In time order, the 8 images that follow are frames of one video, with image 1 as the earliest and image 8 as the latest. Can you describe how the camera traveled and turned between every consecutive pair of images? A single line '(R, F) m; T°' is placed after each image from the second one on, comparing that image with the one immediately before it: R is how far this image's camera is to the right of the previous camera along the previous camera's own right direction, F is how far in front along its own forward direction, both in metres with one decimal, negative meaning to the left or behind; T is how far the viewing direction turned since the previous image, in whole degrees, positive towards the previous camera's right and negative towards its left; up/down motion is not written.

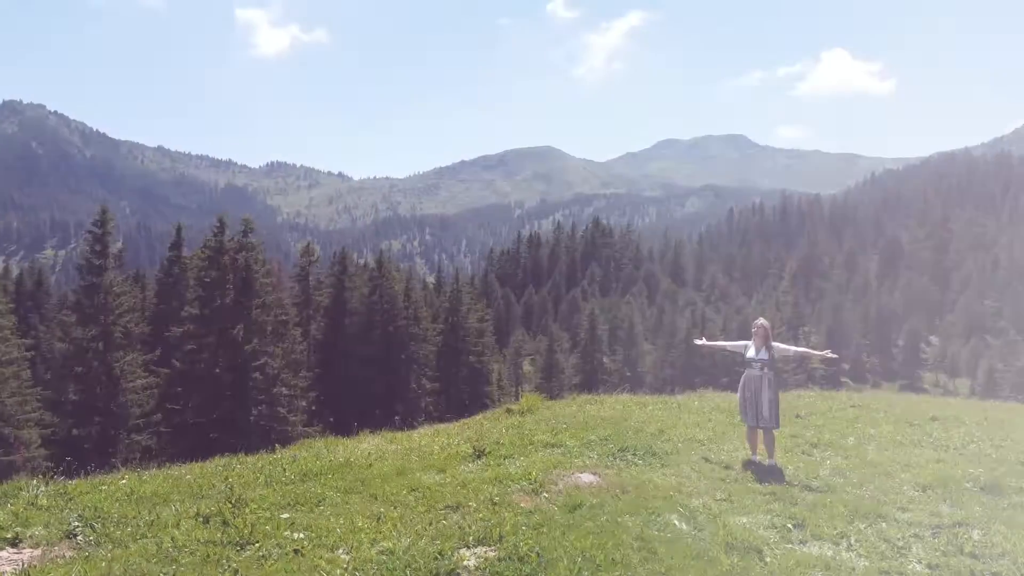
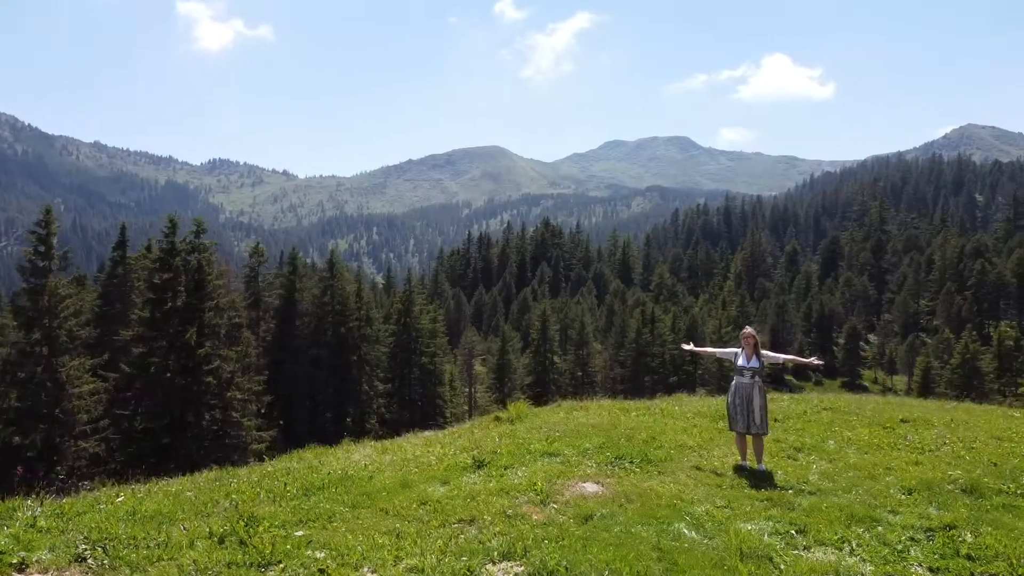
(-0.7, 0.0) m; +4°
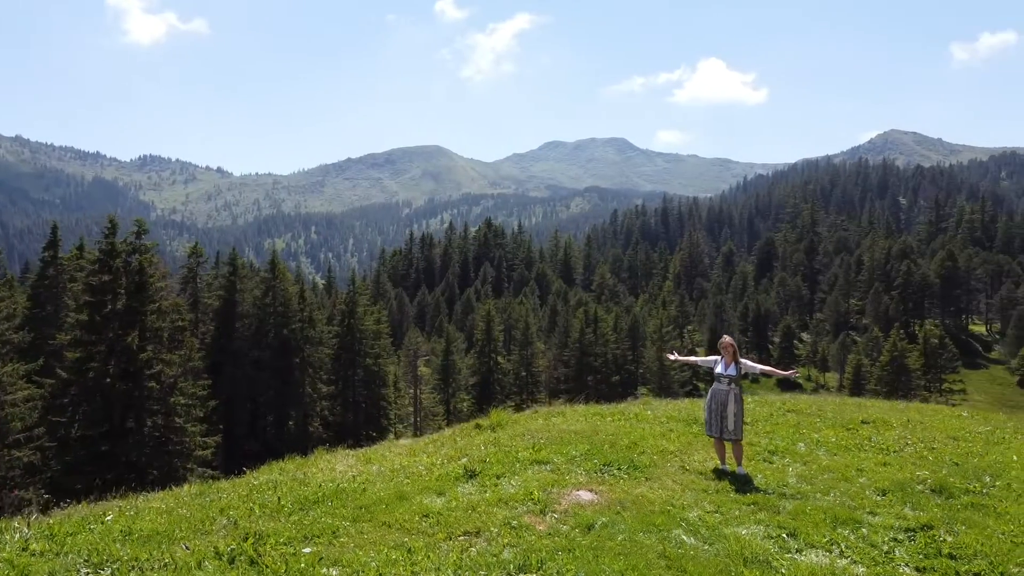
(-0.6, 0.0) m; +4°
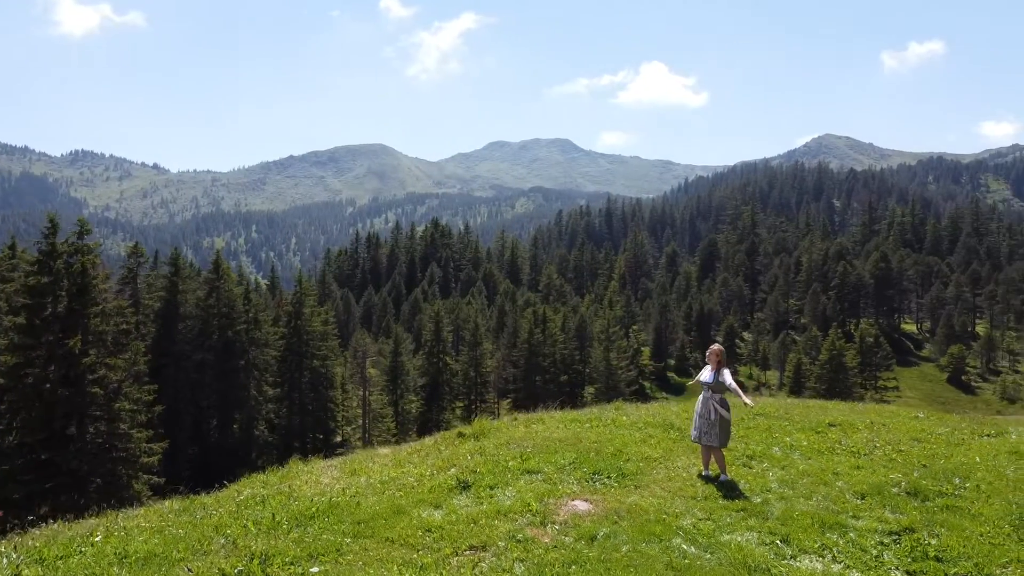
(-0.6, 0.0) m; +4°
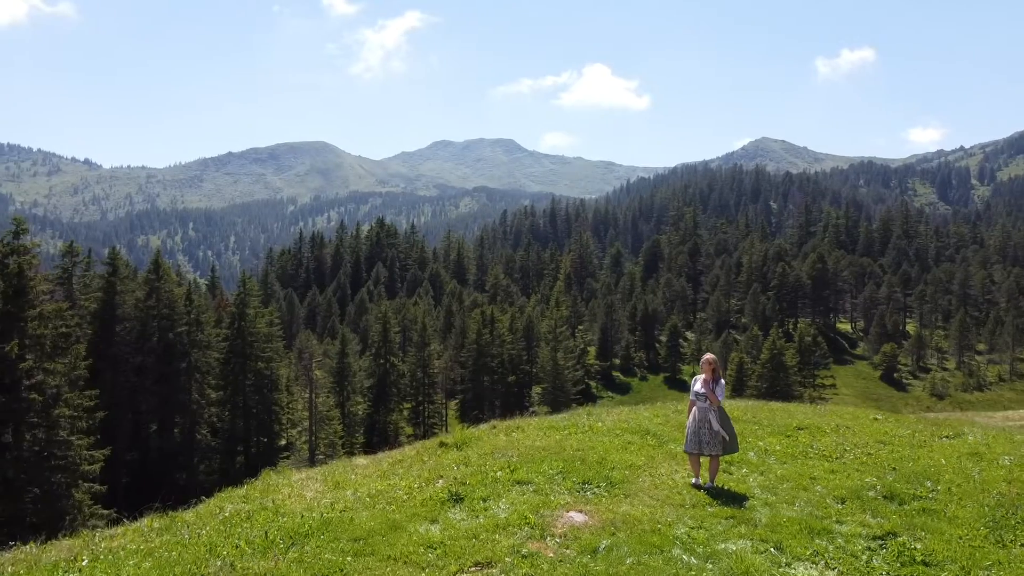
(-0.6, +0.1) m; +4°
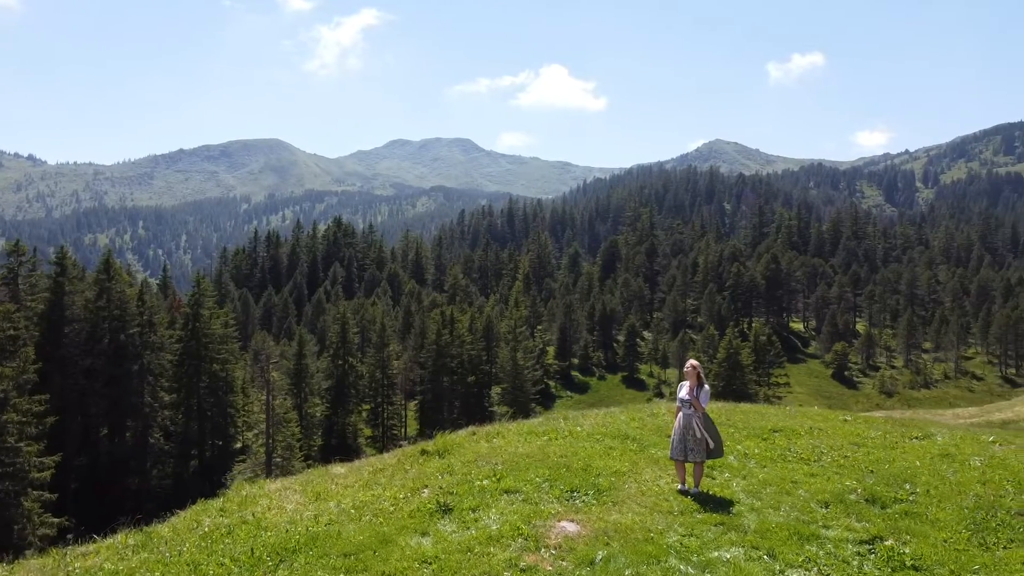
(-0.4, +0.2) m; +3°
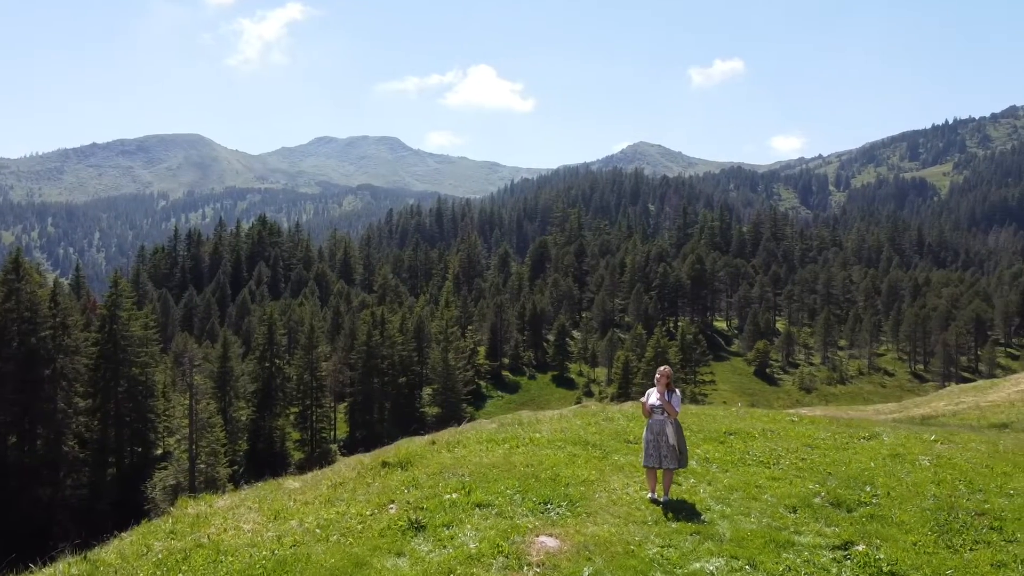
(-0.6, +0.4) m; +5°
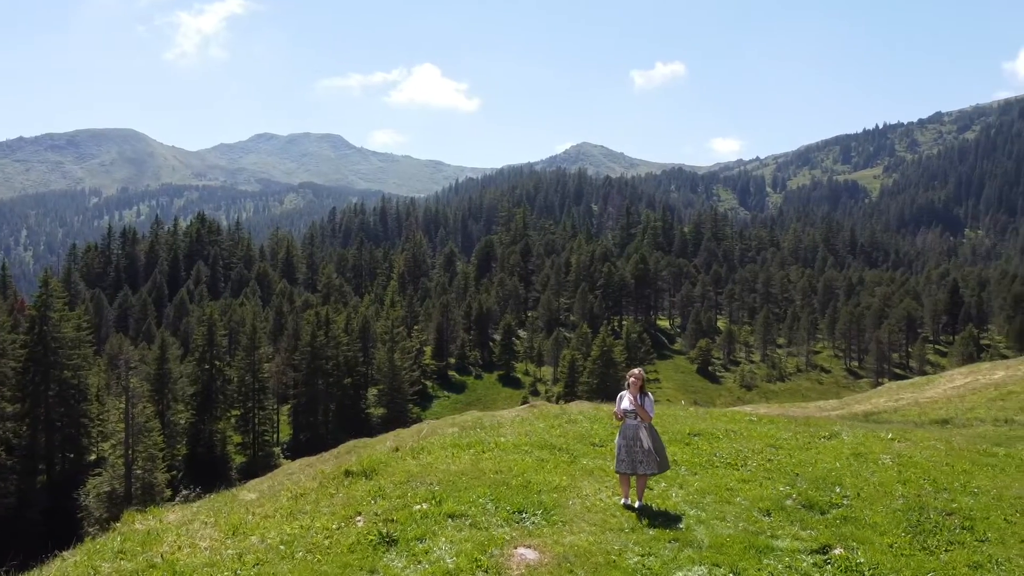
(-0.4, +0.4) m; +4°
